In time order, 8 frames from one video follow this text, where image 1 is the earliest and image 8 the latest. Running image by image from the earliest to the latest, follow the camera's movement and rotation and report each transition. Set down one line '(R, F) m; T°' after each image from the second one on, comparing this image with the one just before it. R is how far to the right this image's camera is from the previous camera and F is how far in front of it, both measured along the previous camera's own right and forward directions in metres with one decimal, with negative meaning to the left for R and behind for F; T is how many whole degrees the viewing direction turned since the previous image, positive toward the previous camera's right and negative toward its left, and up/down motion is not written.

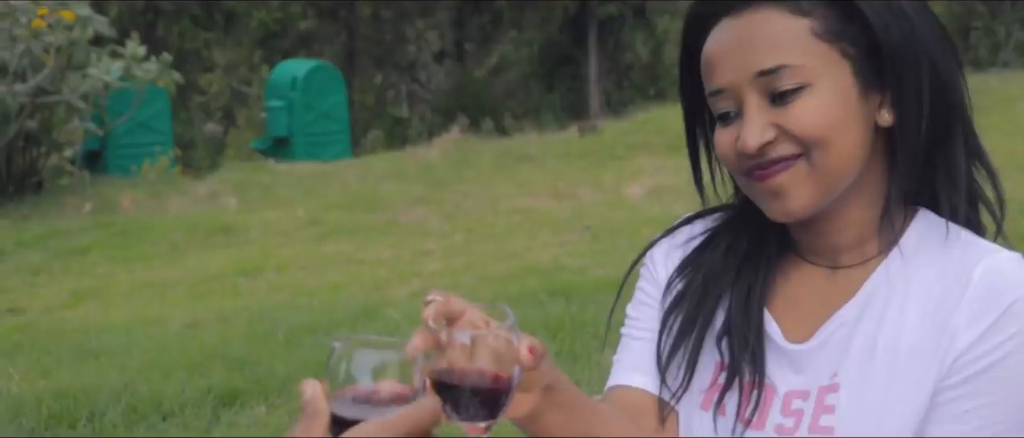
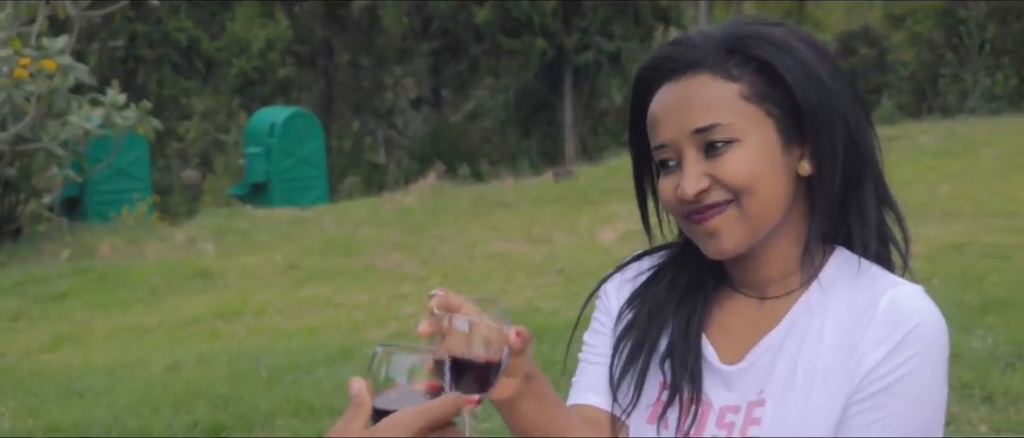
(0.0, -0.2) m; +1°
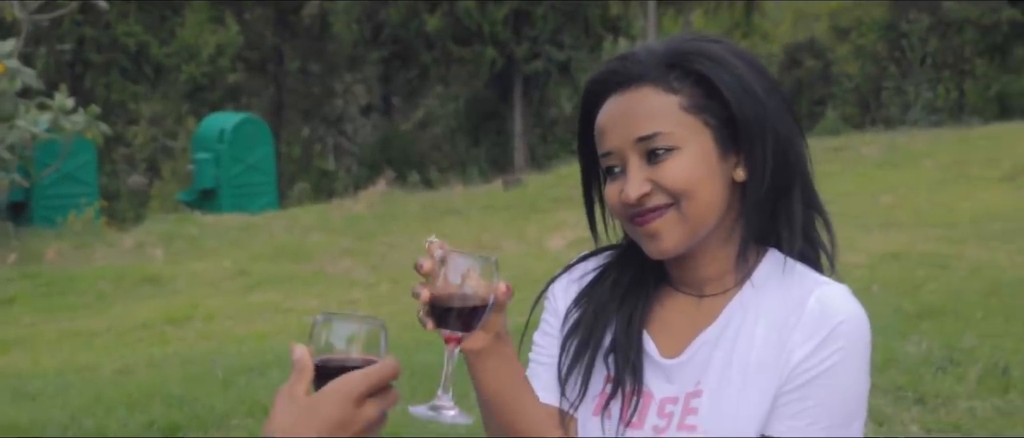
(0.0, -0.1) m; +2°
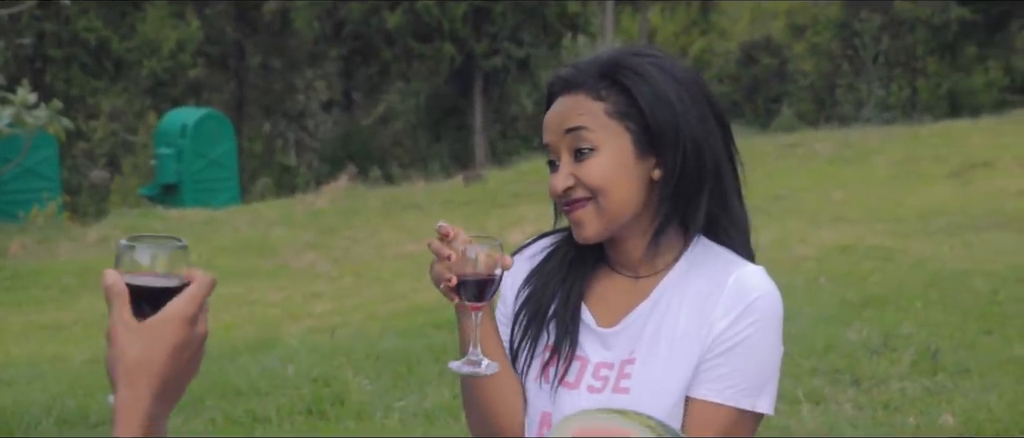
(0.0, -0.2) m; +2°
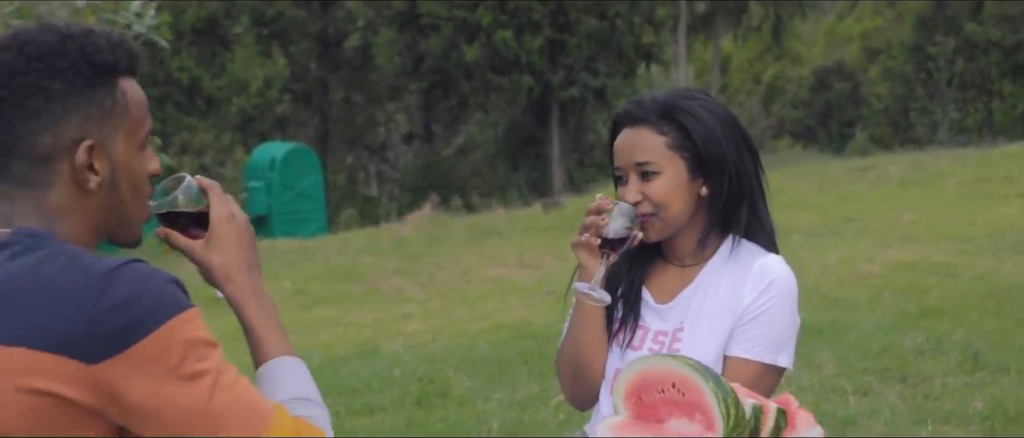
(0.0, -0.5) m; -3°
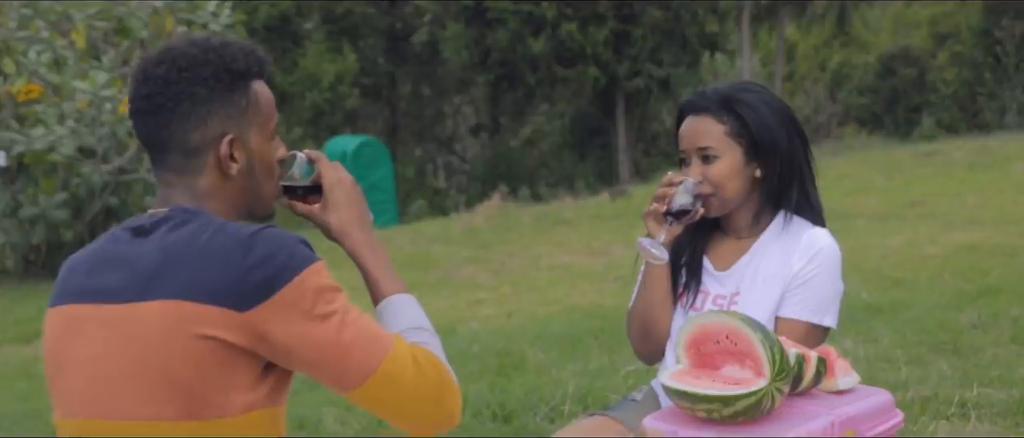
(0.0, -0.3) m; -3°
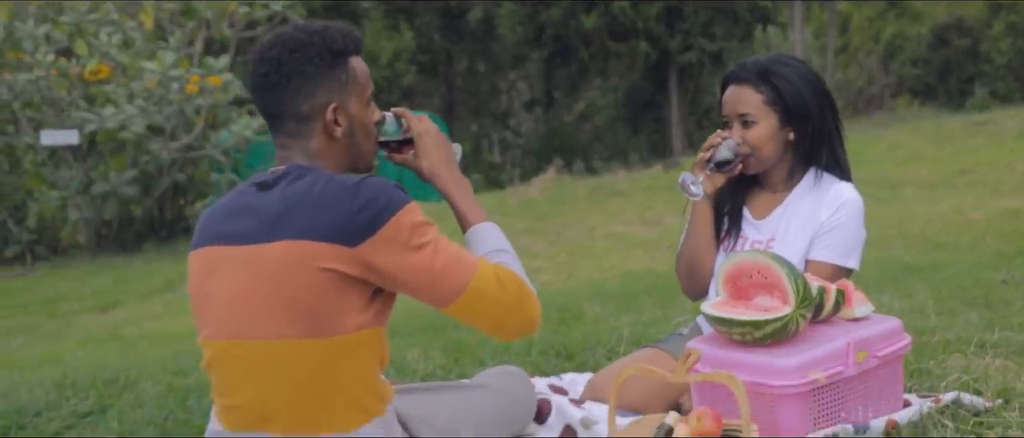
(0.0, -0.4) m; -2°
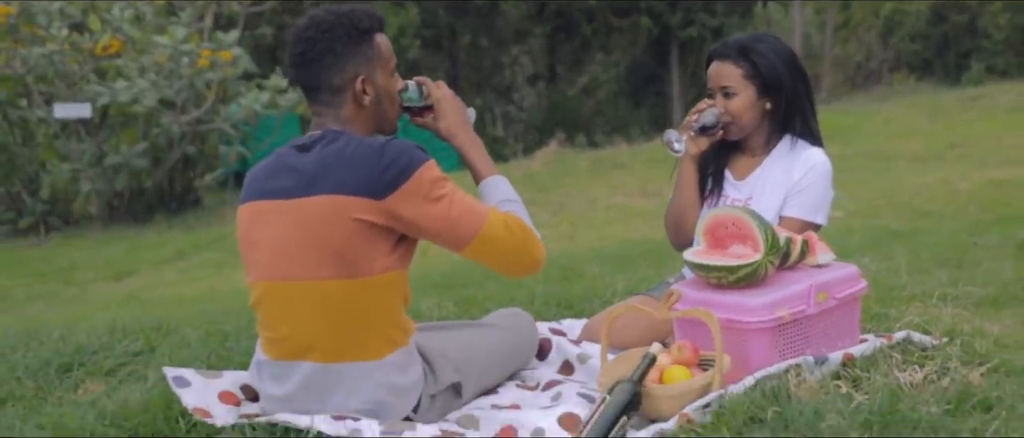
(0.0, -0.4) m; 0°
